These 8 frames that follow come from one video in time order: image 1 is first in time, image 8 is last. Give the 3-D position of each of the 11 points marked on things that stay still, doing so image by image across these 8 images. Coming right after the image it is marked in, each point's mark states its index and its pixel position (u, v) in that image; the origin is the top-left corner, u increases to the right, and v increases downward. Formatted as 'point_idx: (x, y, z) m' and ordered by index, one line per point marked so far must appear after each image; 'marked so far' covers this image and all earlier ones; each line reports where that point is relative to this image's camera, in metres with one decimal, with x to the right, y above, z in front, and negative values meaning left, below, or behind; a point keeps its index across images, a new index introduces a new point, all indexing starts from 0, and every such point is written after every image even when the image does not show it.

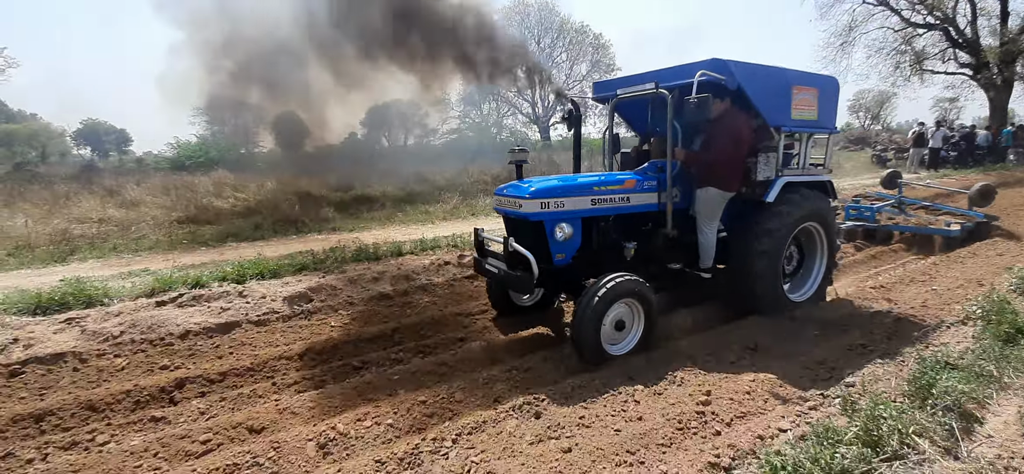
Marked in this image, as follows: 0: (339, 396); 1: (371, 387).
0: (-1.0, -1.0, +3.3) m
1: (-0.9, -0.9, +3.4) m
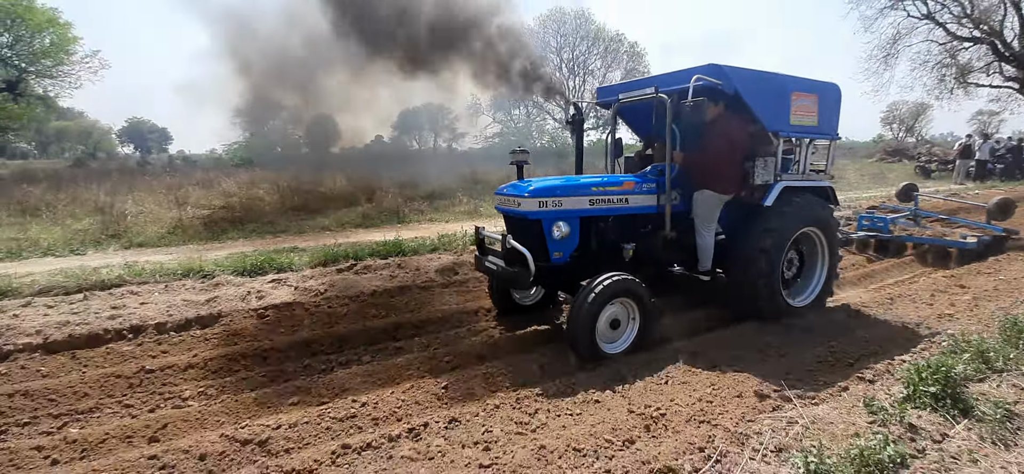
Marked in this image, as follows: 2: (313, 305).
0: (+0.1, -0.8, +4.2) m
1: (+0.3, -0.8, +4.3) m
2: (-1.7, -0.6, +4.7) m
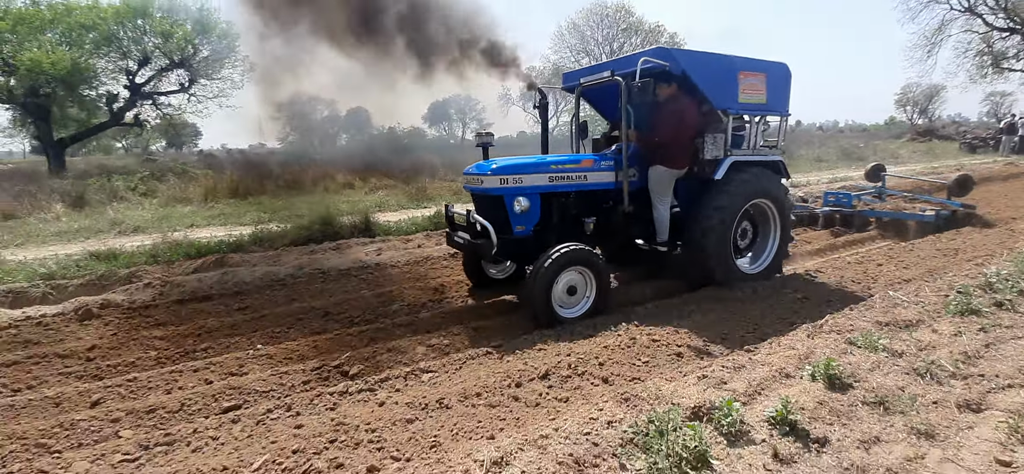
0: (+4.1, 0.0, +7.2) m
1: (+4.3, 0.0, +7.3) m
2: (+2.2, +0.2, +7.7) m
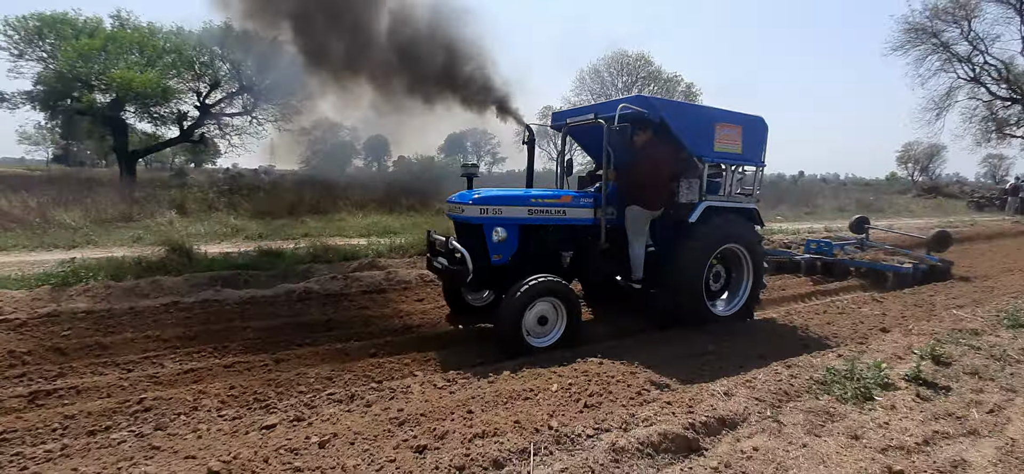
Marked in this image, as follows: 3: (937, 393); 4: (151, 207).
0: (+5.5, -0.5, +8.3) m
1: (+5.7, -0.5, +8.4) m
2: (+3.6, -0.3, +8.9) m
3: (+2.5, -0.9, +3.2) m
4: (-7.9, +0.7, +11.9) m
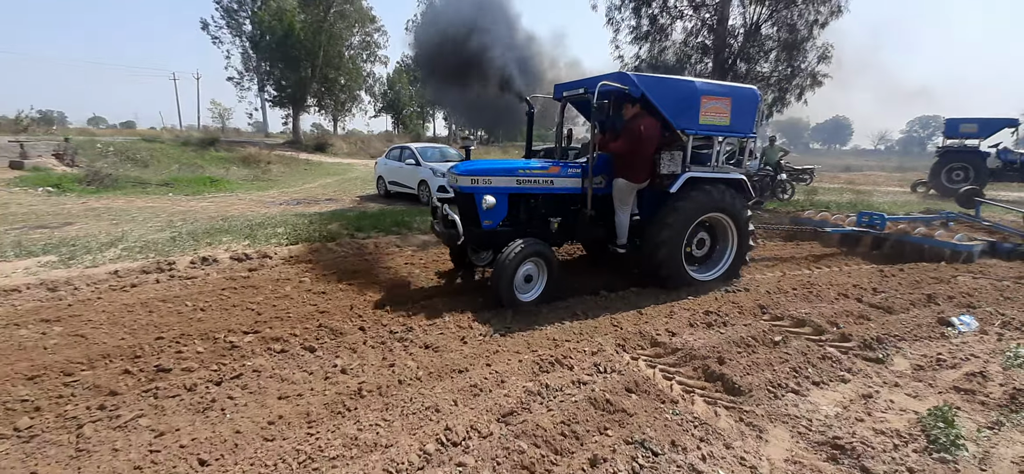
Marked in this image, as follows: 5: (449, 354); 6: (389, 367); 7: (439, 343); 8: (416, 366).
0: (+8.1, +0.1, +9.5) m
1: (+8.3, +0.1, +9.6) m
2: (+6.3, +0.4, +10.2) m
3: (+4.8, -0.5, +4.7) m
4: (-5.0, +1.8, +13.9) m
5: (-0.5, -0.8, +3.8) m
6: (-0.8, -0.8, +3.6) m
7: (-0.6, -0.8, +4.1) m
8: (-0.6, -0.8, +3.6) m
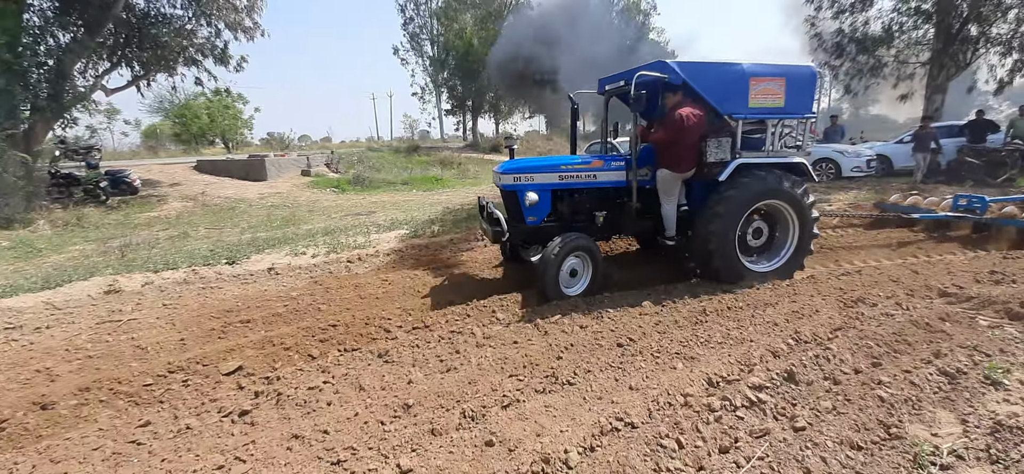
0: (+12.0, +0.5, +7.8) m
1: (+12.2, +0.5, +7.9) m
2: (+10.4, +0.8, +9.0) m
3: (+7.5, -0.1, +4.1) m
4: (+0.6, +2.1, +15.7) m
5: (+2.2, -0.5, +4.8) m
6: (+1.7, -0.5, +4.7) m
7: (+2.1, -0.5, +5.1) m
8: (+1.9, -0.5, +4.7) m
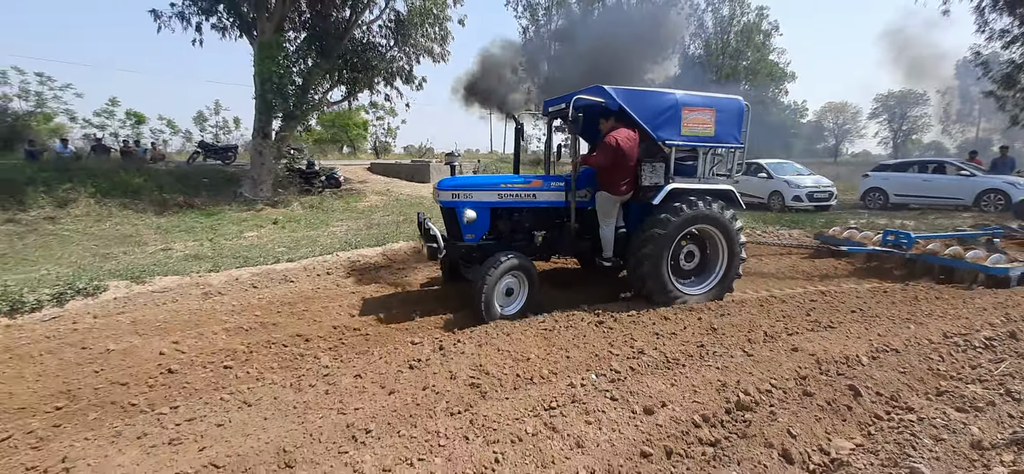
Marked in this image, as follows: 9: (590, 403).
0: (+14.9, -0.4, +6.9) m
1: (+15.1, -0.4, +6.9) m
2: (+13.5, 0.0, +8.3) m
3: (+9.7, -0.5, +4.0) m
4: (+5.2, +1.8, +16.7) m
5: (+4.6, -0.5, +5.7) m
6: (+4.2, -0.5, +5.6) m
7: (+4.6, -0.5, +5.9) m
8: (+4.3, -0.6, +5.5) m
9: (+0.4, -0.9, +2.8) m
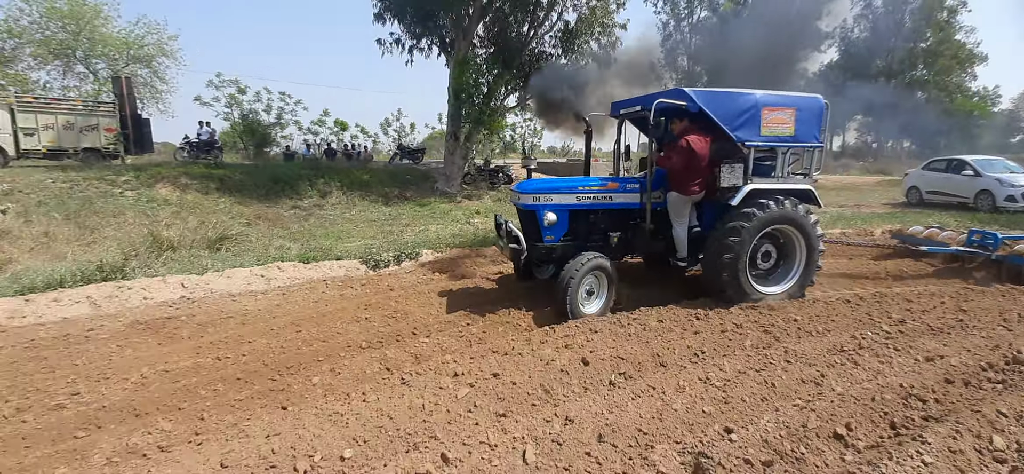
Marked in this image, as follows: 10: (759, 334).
0: (+17.4, -0.7, +4.1) m
1: (+17.6, -0.7, +4.1) m
2: (+16.4, -0.3, +5.8) m
3: (+11.7, -0.7, +2.5) m
4: (+10.3, +1.7, +15.9) m
5: (+7.1, -0.5, +5.3) m
6: (+6.7, -0.5, +5.4) m
7: (+7.2, -0.5, +5.5) m
8: (+6.8, -0.5, +5.2) m
9: (+2.3, -0.7, +3.5) m
10: (+1.7, -0.7, +3.8) m
